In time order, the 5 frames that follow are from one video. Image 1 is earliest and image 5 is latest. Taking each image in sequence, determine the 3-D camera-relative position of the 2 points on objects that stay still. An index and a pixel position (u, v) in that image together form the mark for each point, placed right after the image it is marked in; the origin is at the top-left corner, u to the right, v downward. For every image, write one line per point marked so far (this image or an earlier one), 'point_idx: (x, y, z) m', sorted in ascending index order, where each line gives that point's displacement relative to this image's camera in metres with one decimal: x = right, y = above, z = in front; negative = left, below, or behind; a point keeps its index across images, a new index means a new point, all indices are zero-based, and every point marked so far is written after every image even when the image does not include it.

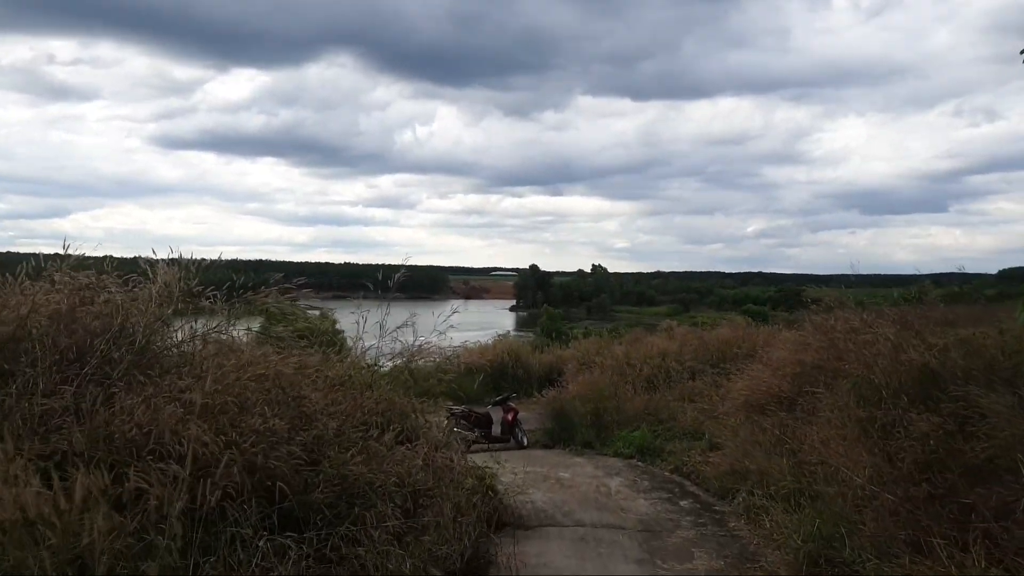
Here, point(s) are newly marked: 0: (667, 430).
0: (+1.9, -1.7, +9.3) m
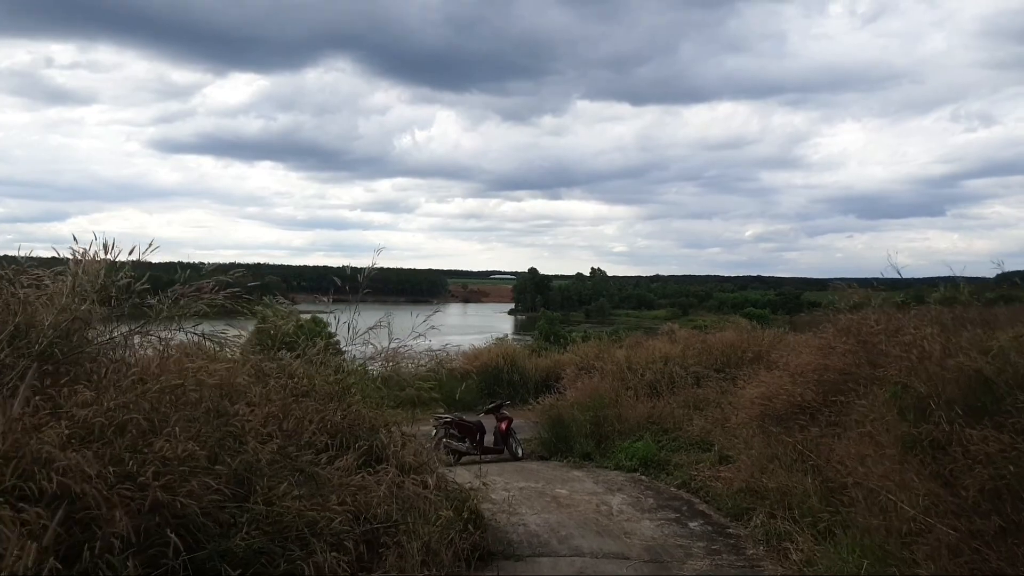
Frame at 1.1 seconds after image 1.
0: (+1.8, -1.7, +8.6) m
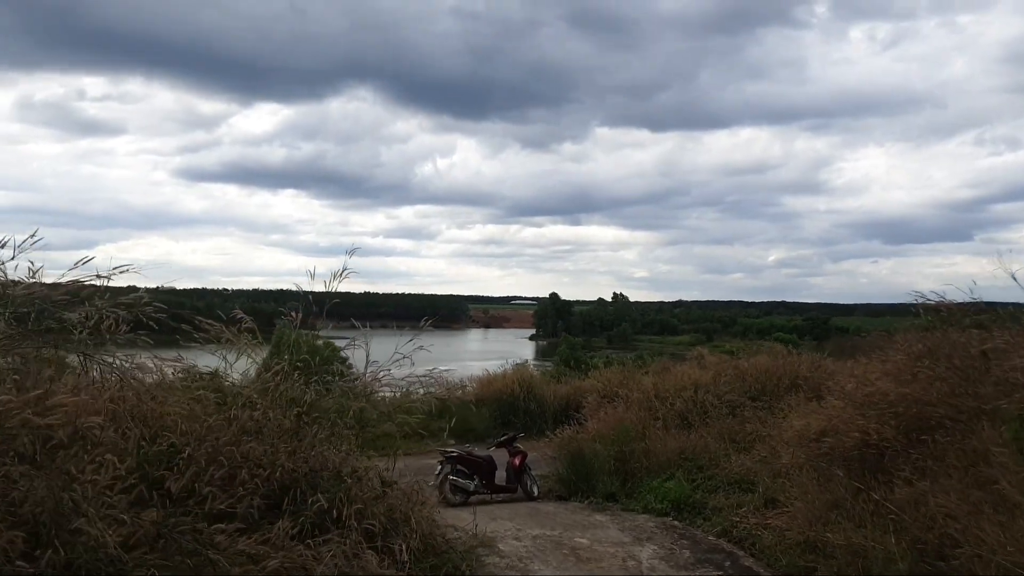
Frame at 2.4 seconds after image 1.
0: (+1.9, -1.9, +7.6) m
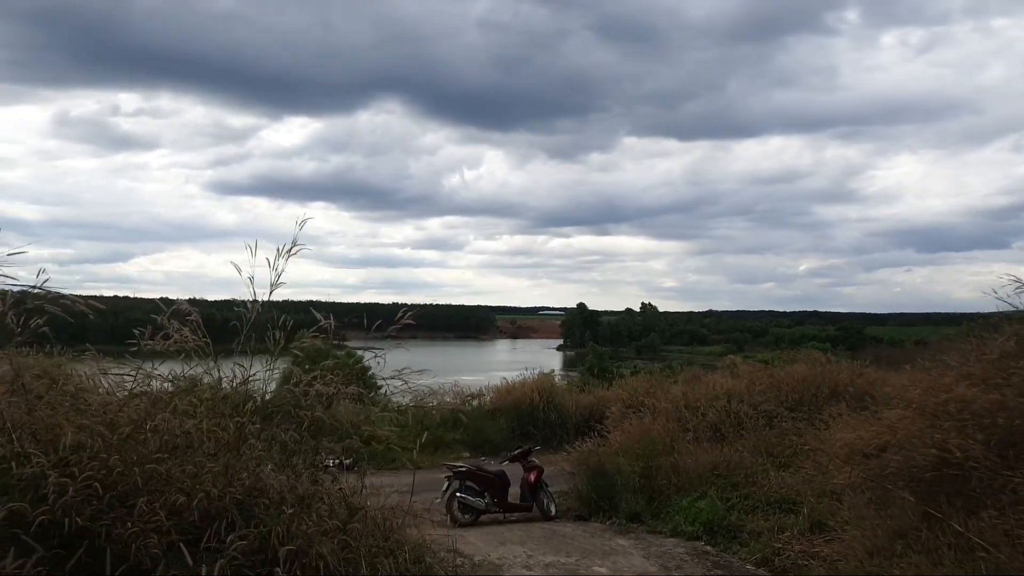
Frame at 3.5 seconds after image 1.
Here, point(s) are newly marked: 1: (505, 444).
0: (+2.1, -1.9, +6.8) m
1: (-0.1, -2.2, +11.0) m
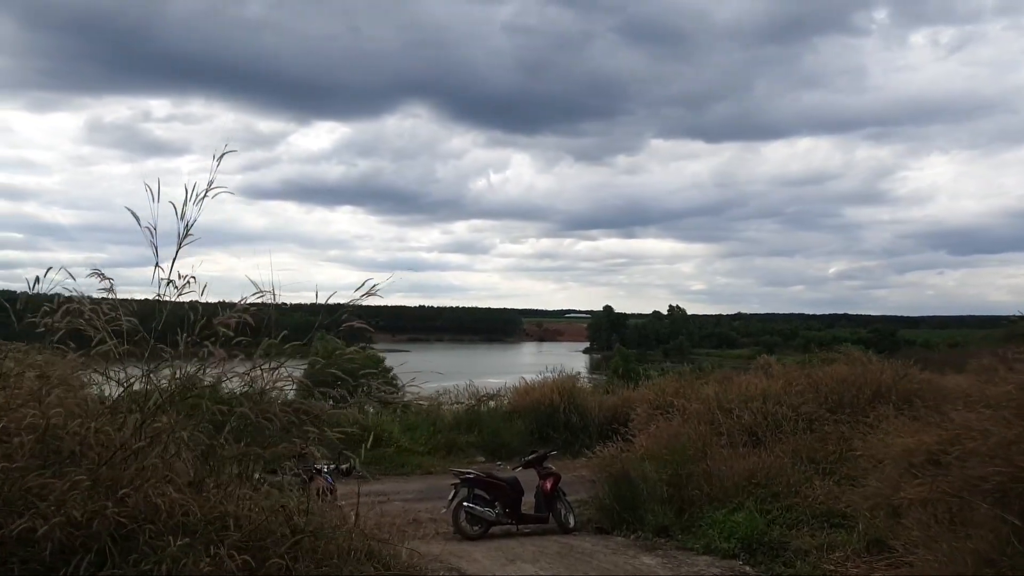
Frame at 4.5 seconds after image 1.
0: (+2.1, -1.8, +6.0) m
1: (+0.1, -2.1, +10.3) m
